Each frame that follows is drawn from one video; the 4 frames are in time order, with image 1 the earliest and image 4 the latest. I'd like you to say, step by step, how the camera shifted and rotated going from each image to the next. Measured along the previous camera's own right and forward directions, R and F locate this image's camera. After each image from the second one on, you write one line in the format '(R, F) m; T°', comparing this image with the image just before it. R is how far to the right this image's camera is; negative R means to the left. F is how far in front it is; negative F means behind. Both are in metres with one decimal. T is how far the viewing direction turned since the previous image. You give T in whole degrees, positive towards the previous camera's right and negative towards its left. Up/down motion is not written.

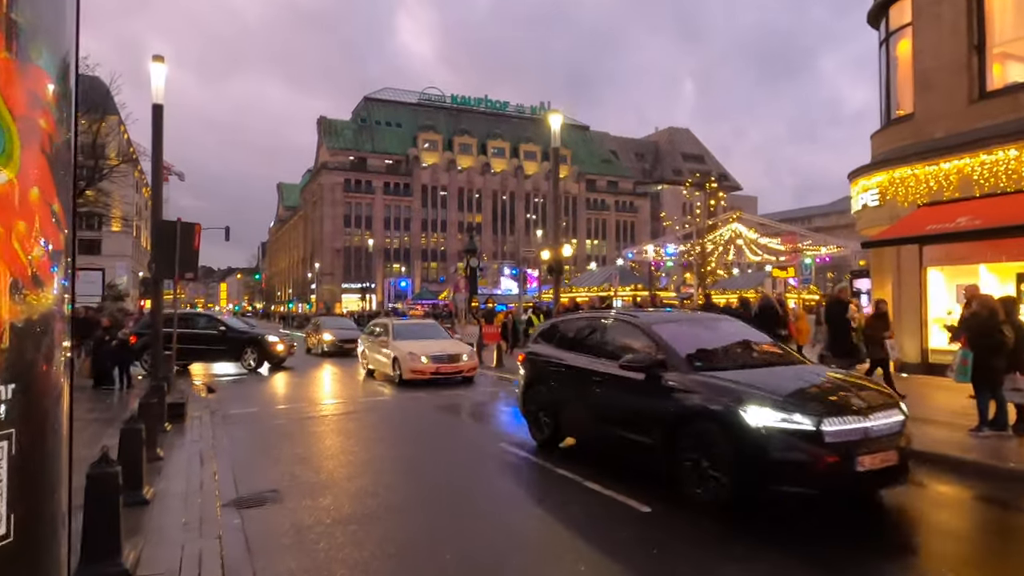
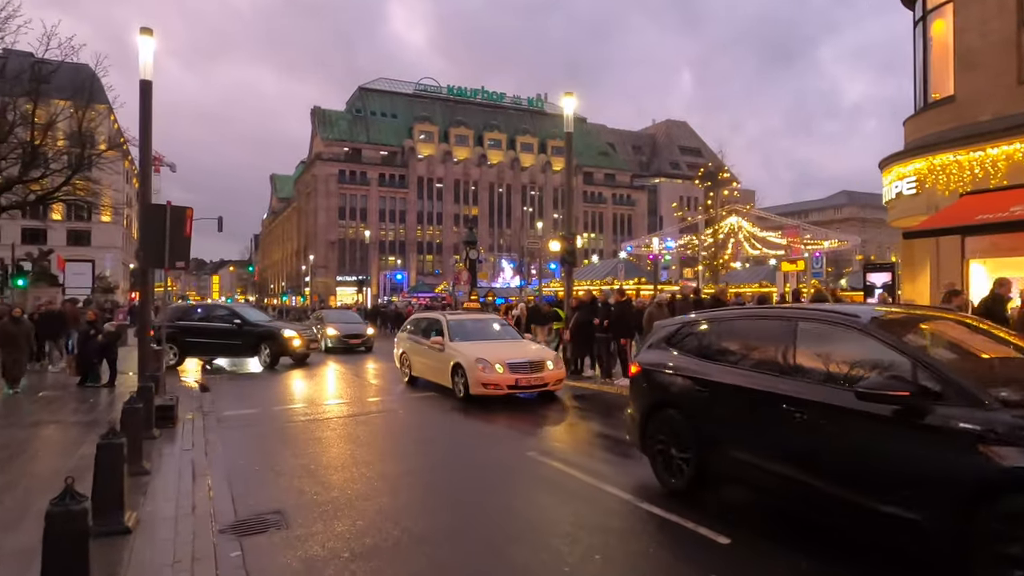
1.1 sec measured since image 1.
(-0.5, +1.0) m; +1°
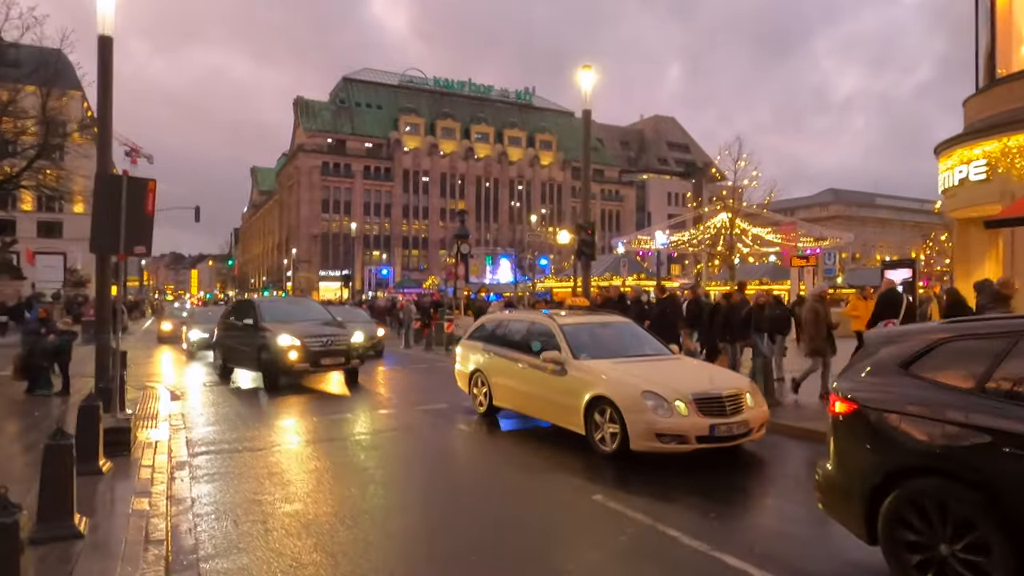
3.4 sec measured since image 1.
(-0.8, +2.0) m; +2°
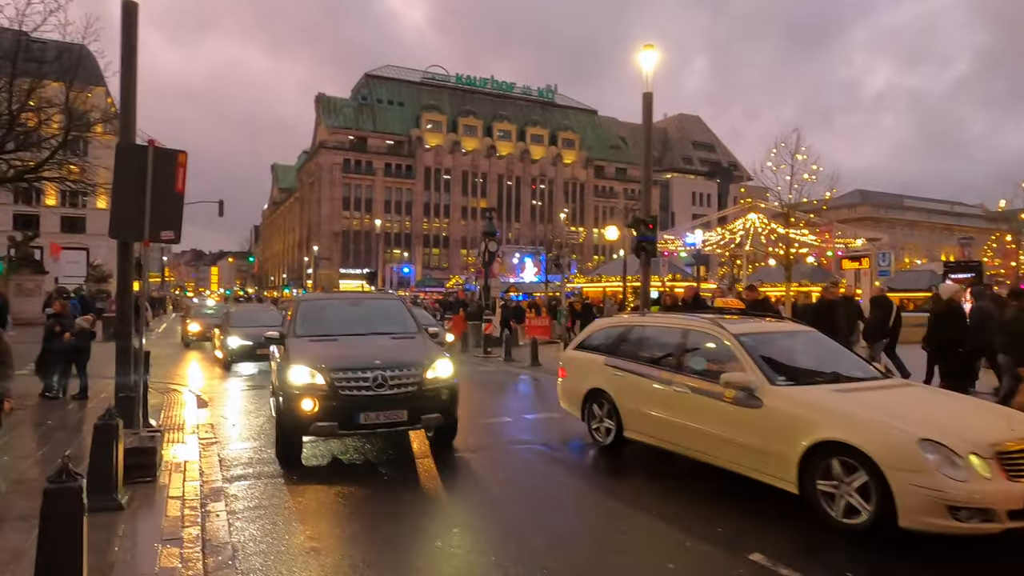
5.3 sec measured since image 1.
(-0.9, +1.4) m; -1°
